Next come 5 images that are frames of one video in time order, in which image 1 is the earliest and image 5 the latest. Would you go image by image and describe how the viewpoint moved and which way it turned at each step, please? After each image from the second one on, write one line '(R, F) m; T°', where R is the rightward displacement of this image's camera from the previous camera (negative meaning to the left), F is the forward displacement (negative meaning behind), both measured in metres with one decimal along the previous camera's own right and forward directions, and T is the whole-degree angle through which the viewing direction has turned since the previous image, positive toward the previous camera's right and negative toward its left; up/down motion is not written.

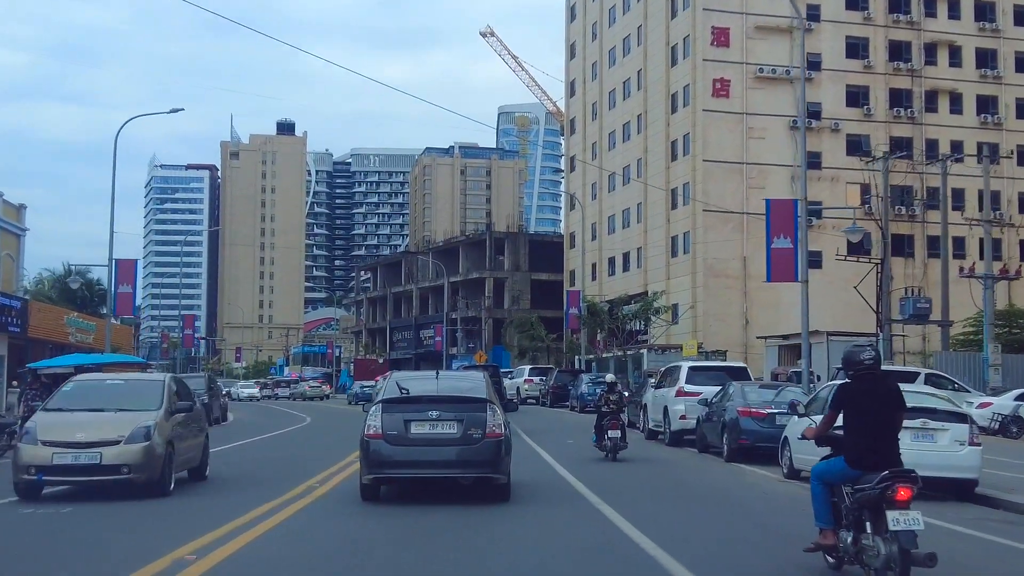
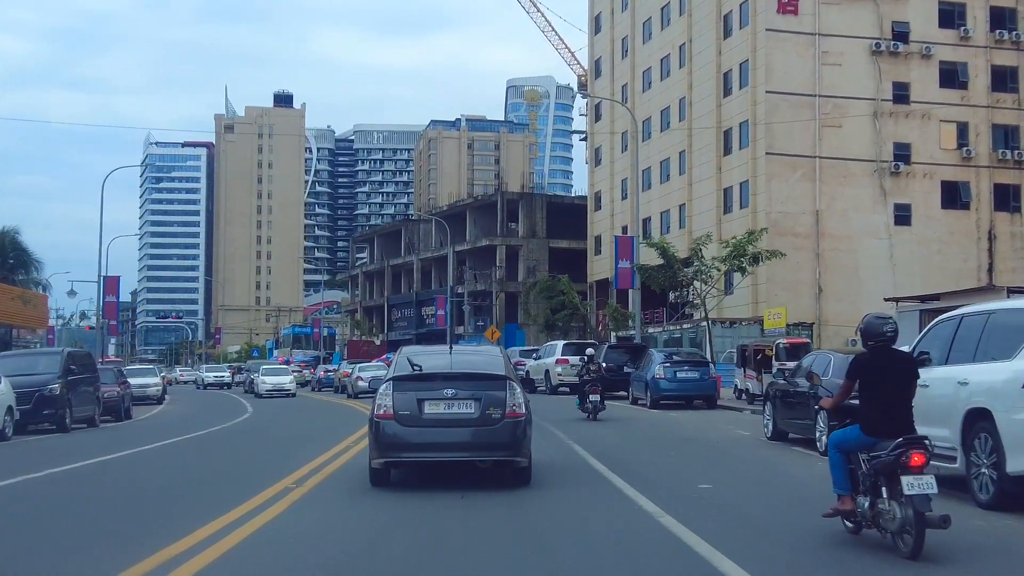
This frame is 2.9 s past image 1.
(-0.1, +1.7) m; 0°
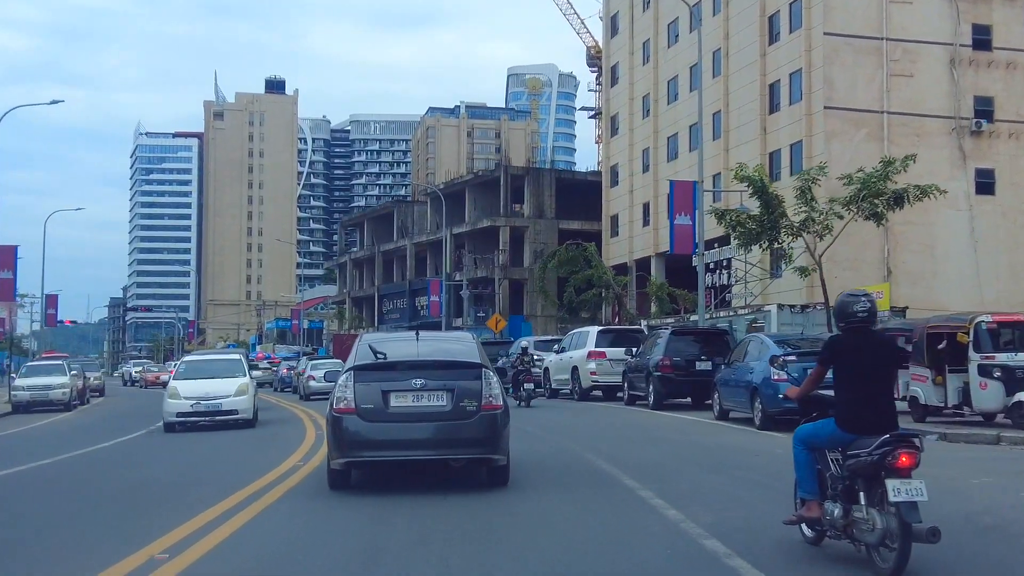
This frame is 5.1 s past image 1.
(0.0, +1.2) m; 0°
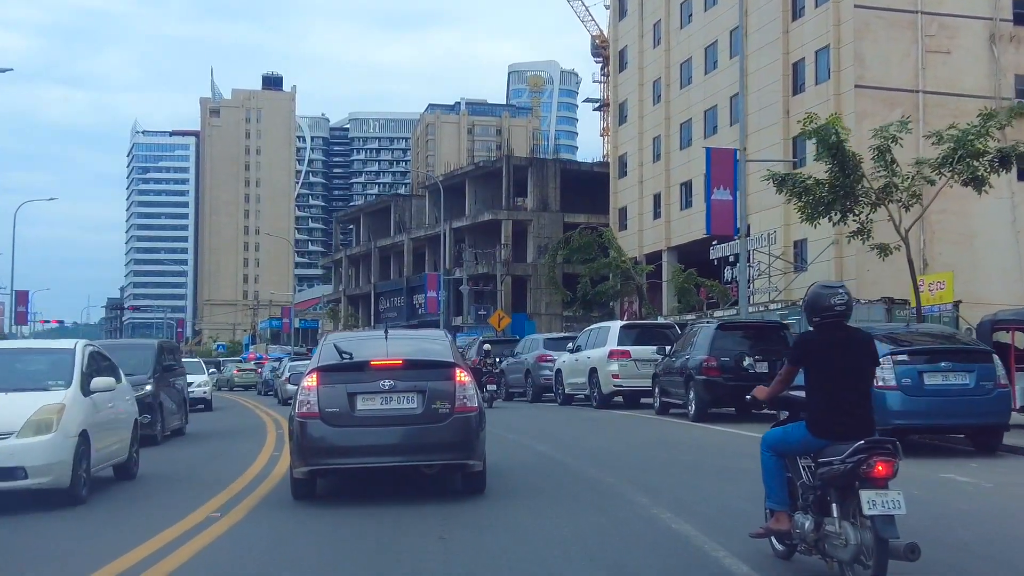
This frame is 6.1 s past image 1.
(0.0, +0.5) m; 0°
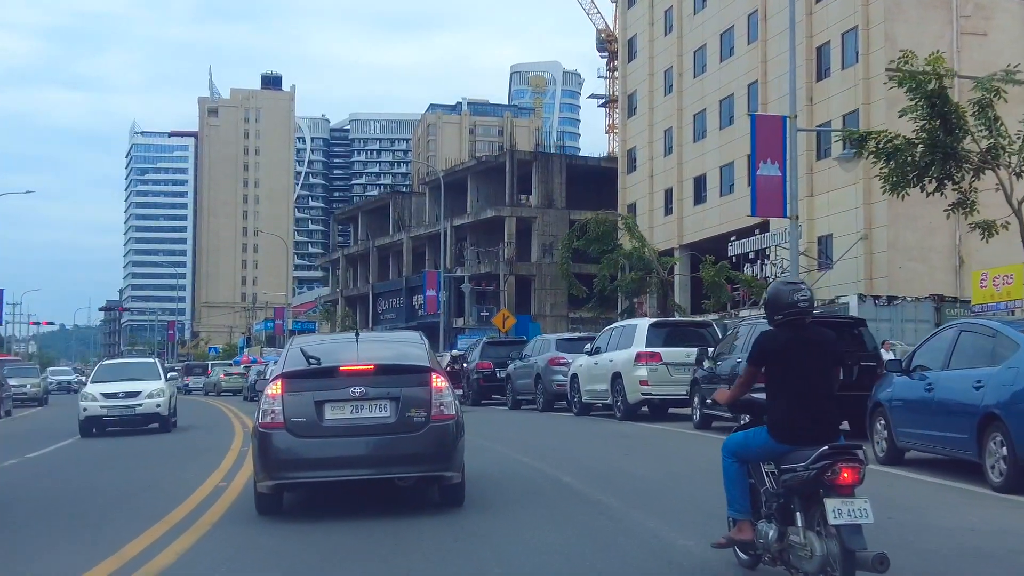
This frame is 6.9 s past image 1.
(0.0, +0.4) m; 0°
